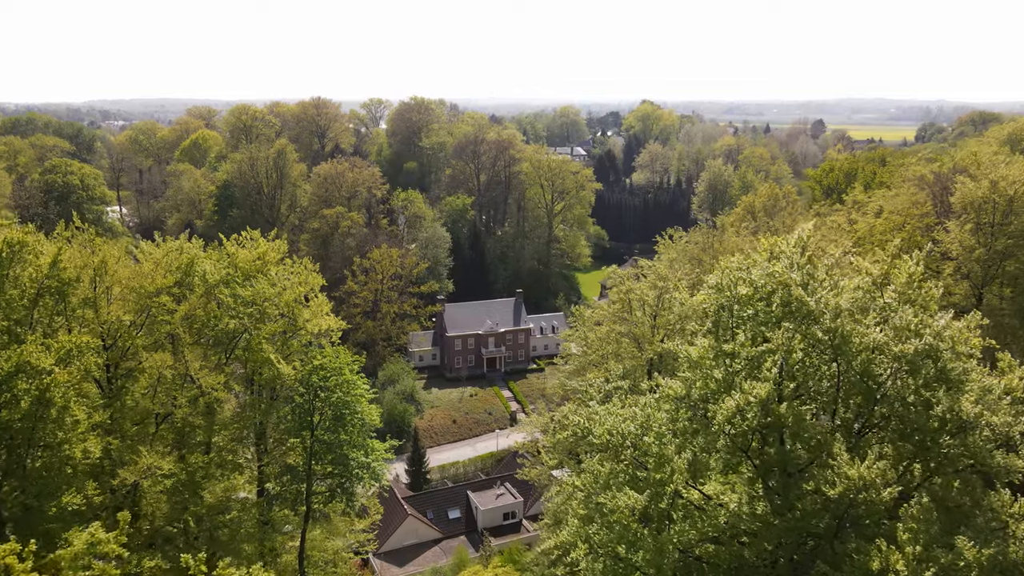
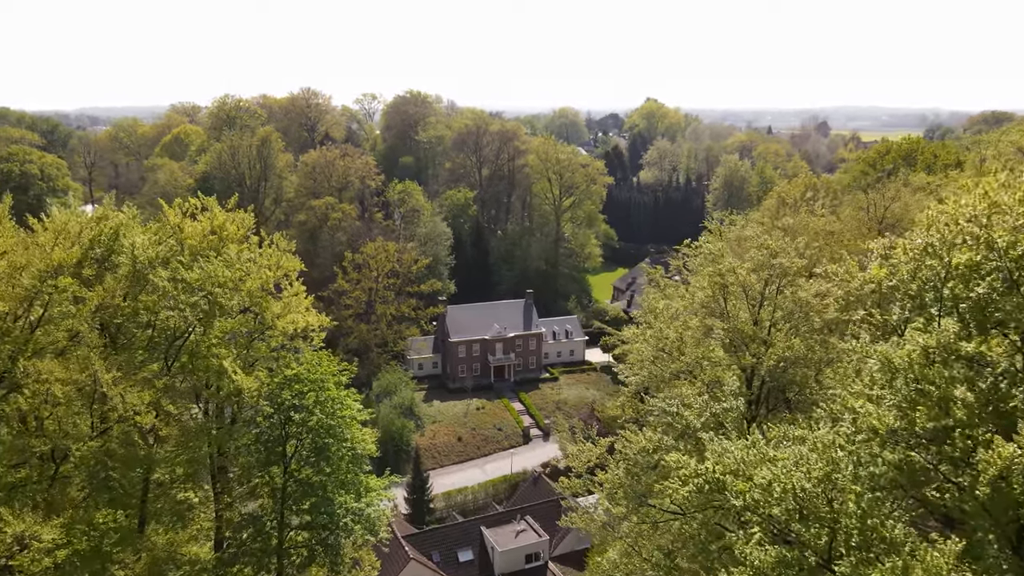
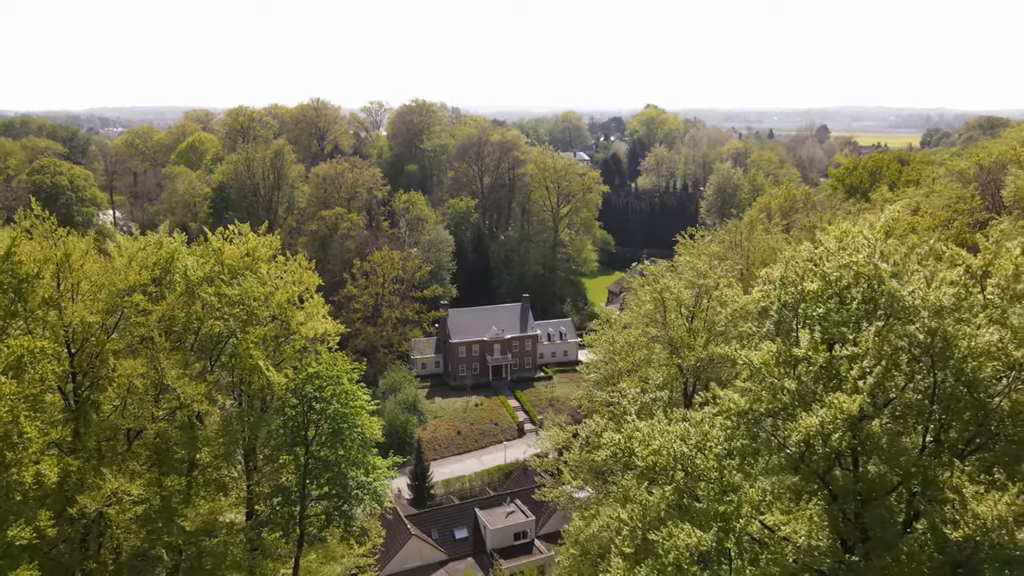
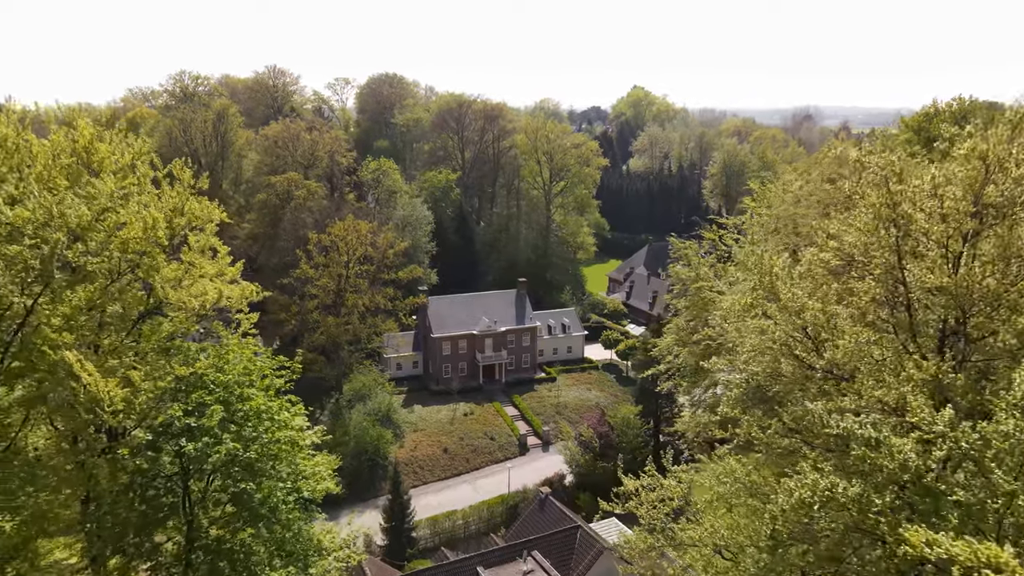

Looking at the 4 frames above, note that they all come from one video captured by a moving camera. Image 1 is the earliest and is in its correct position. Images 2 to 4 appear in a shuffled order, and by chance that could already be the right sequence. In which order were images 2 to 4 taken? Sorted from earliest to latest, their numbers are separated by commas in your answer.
3, 2, 4
